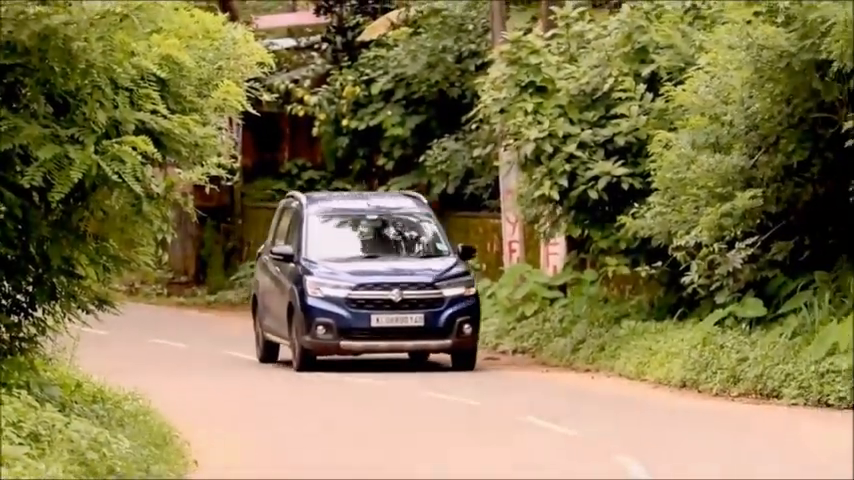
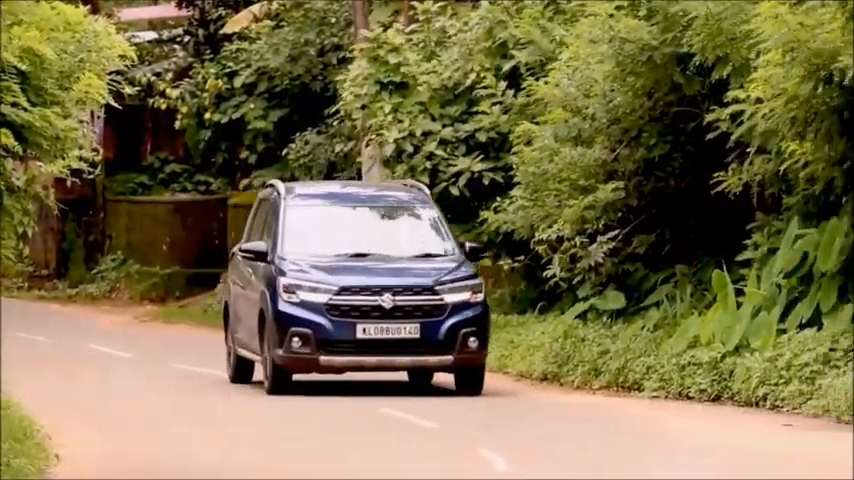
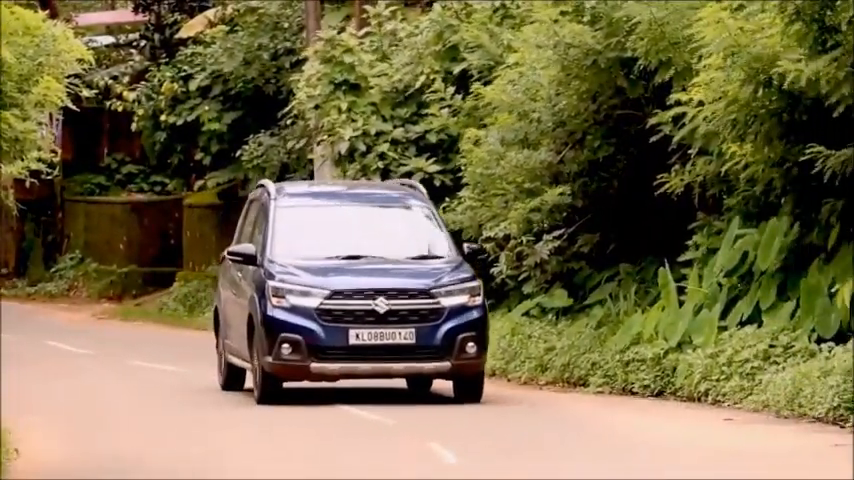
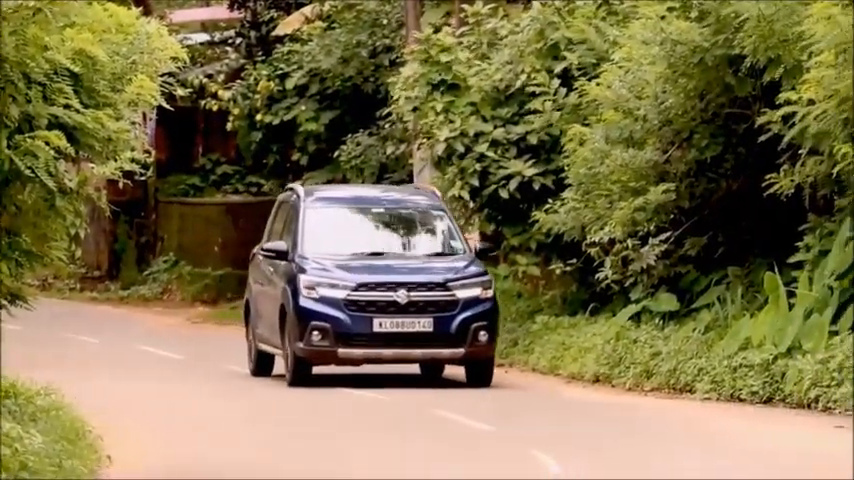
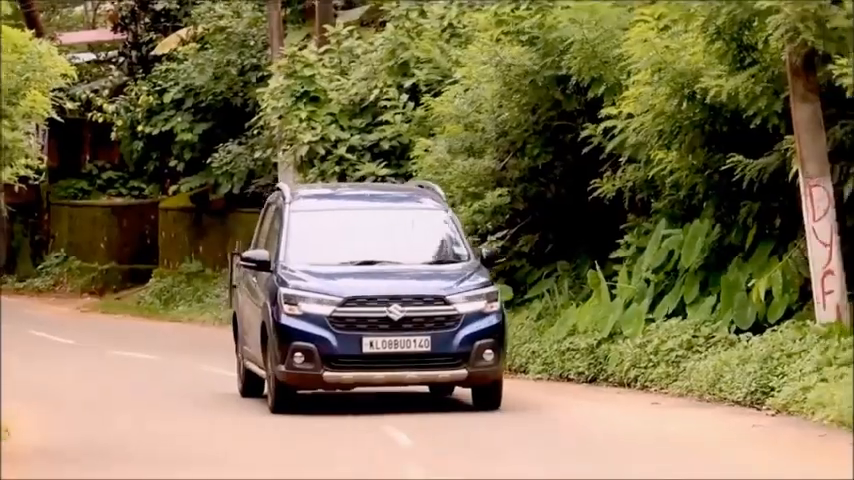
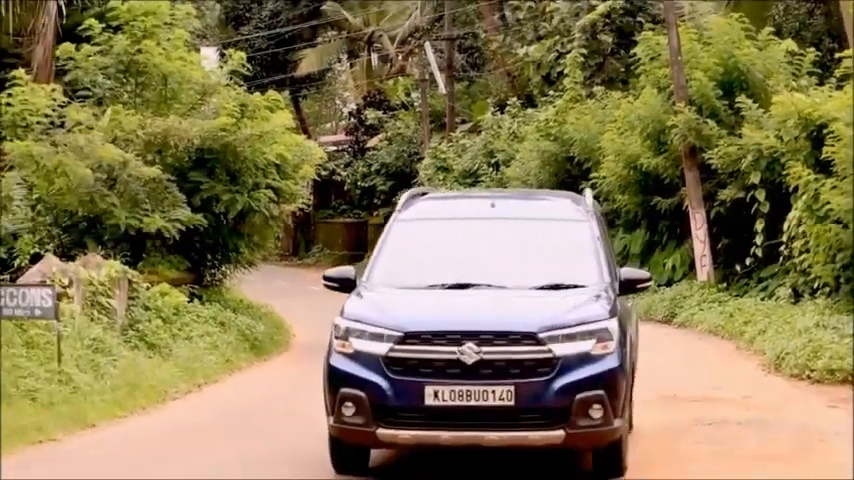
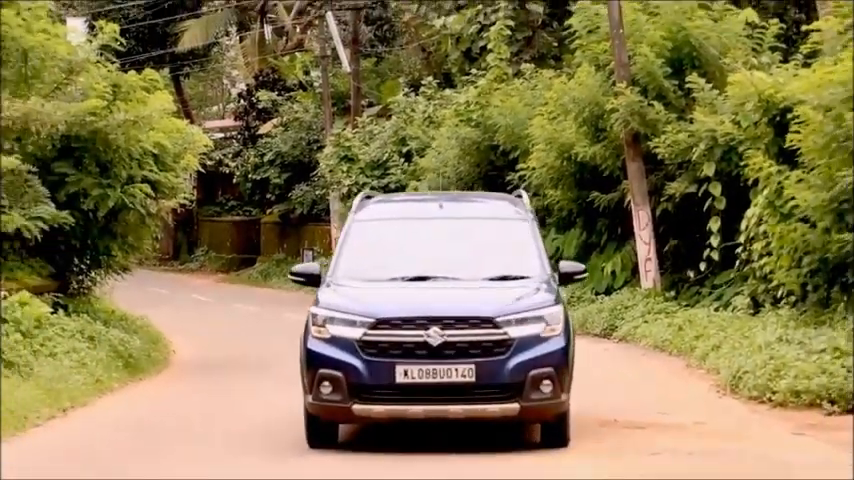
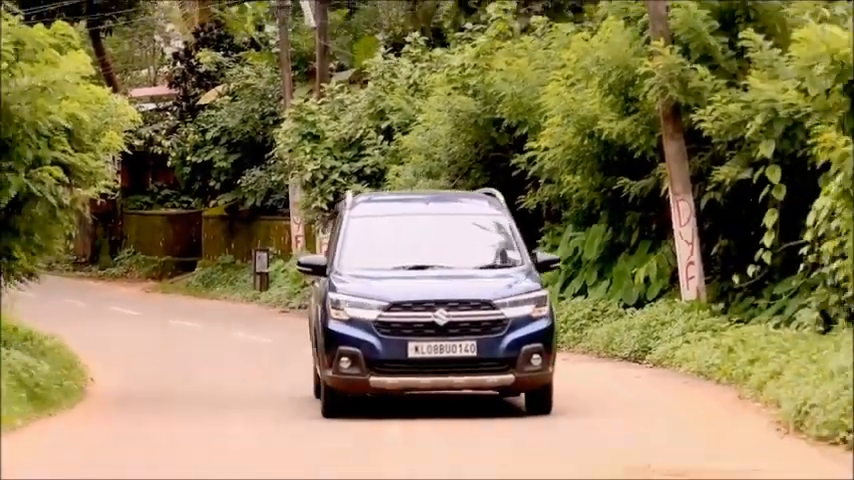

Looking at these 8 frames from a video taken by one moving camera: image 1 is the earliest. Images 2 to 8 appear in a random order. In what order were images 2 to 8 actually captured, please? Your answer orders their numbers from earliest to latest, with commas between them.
4, 2, 3, 5, 8, 7, 6
